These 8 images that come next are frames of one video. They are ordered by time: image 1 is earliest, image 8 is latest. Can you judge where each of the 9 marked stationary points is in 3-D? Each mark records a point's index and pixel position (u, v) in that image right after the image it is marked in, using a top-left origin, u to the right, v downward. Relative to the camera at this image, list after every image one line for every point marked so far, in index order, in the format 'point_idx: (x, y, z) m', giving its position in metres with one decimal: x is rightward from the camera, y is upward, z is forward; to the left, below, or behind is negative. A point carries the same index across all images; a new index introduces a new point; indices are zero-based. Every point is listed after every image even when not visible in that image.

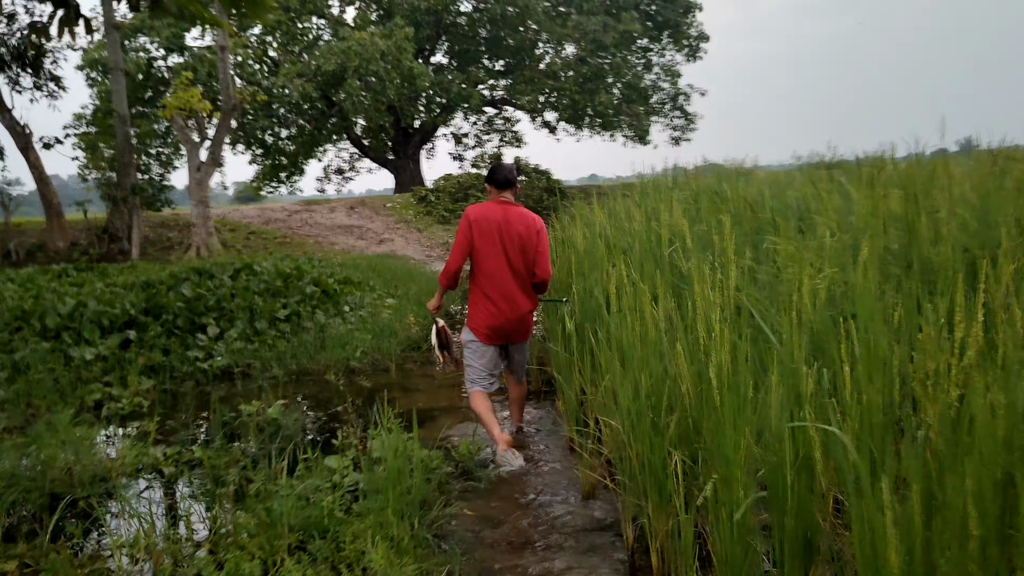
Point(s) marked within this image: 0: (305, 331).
0: (-1.7, -0.4, +6.9) m
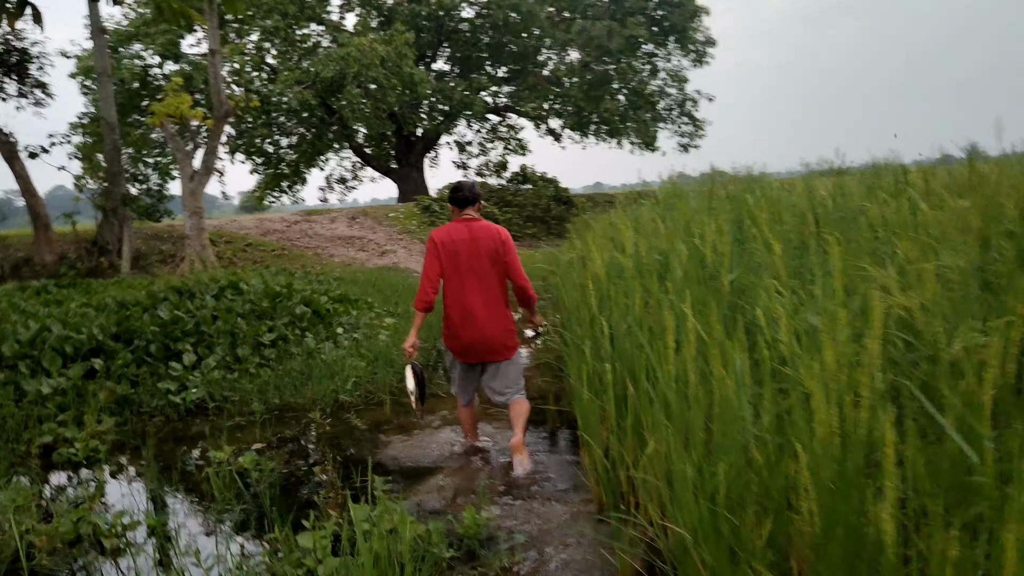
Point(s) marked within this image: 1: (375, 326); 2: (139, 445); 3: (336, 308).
0: (-1.6, -0.5, +6.2) m
1: (-1.2, -0.4, +7.6) m
2: (-2.1, -0.9, +4.9) m
3: (-1.6, -0.2, +7.8) m
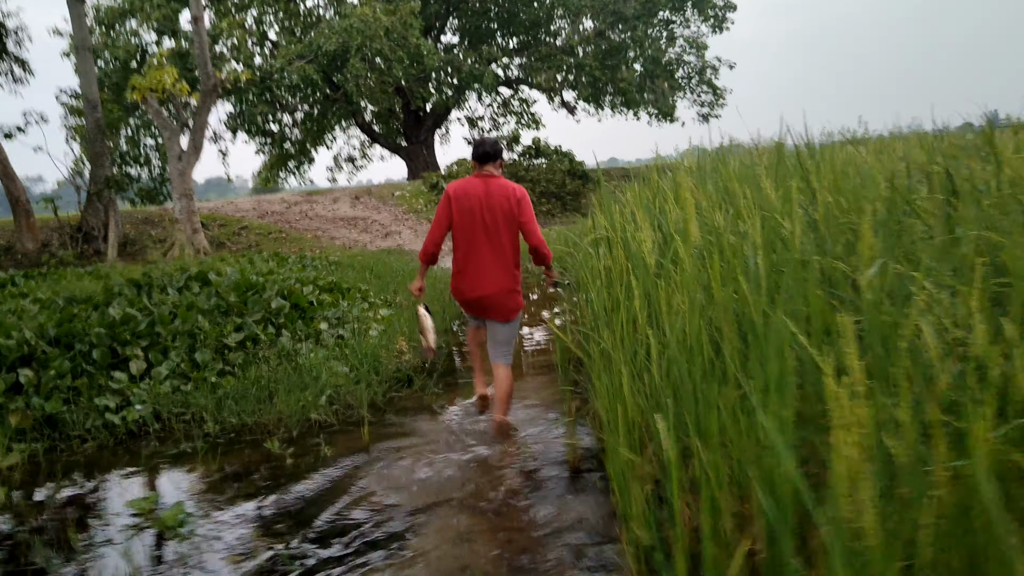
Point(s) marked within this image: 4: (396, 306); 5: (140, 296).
0: (-1.5, -0.5, +5.2) m
1: (-1.1, -0.3, +6.6) m
2: (-2.1, -0.9, +3.9) m
3: (-1.5, -0.1, +6.9) m
4: (-1.0, -0.2, +7.6) m
5: (-2.6, -0.1, +5.9) m
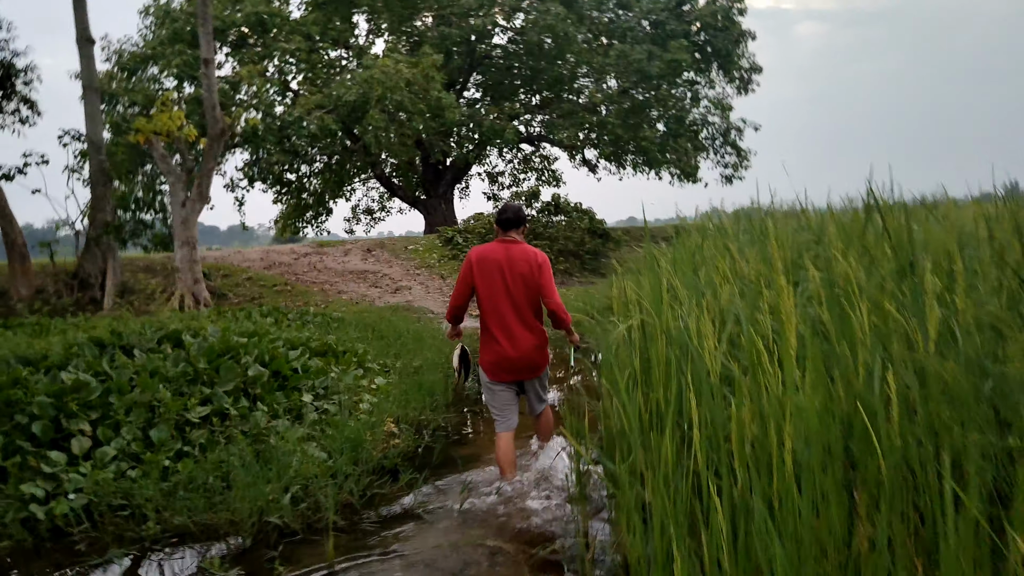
0: (-1.5, -0.8, +4.5) m
1: (-1.1, -0.7, +5.9) m
2: (-2.1, -1.1, +3.2) m
3: (-1.5, -0.5, +6.1) m
4: (-1.0, -0.7, +6.9) m
5: (-2.5, -0.4, +5.2) m
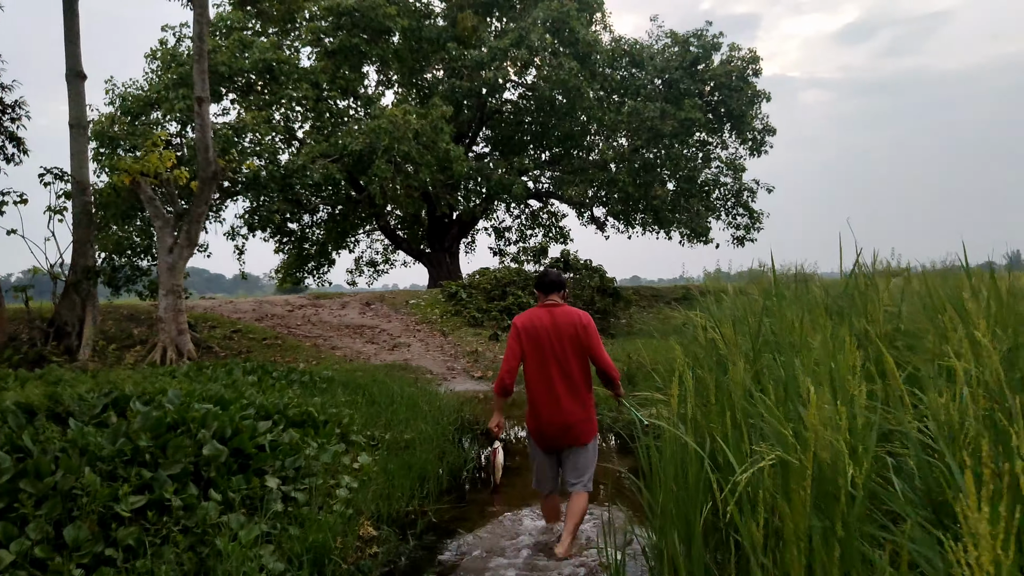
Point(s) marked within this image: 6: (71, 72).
0: (-1.5, -1.1, +3.6) m
1: (-1.0, -1.1, +5.0) m
2: (-2.1, -1.3, +2.3) m
3: (-1.4, -0.9, +5.3) m
4: (-0.9, -1.1, +6.0) m
5: (-2.5, -0.7, +4.4) m
6: (-6.1, +3.0, +11.8) m
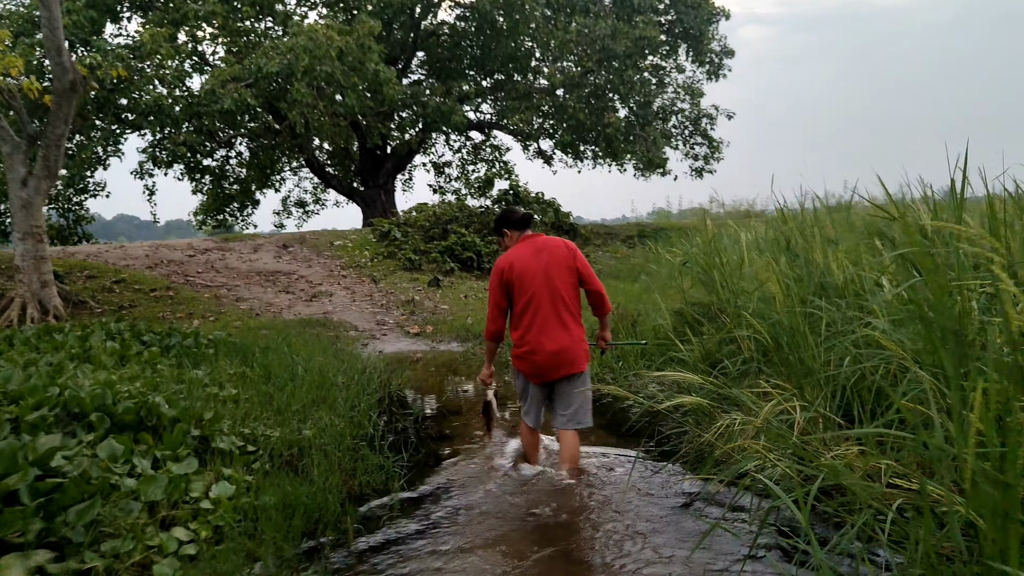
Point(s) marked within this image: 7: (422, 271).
0: (-1.5, -0.9, +1.5) m
1: (-1.2, -0.8, +2.9) m
2: (-2.0, -1.2, +0.2) m
3: (-1.6, -0.6, +3.2) m
4: (-1.2, -0.8, +4.0) m
5: (-2.6, -0.5, +2.2) m
6: (-6.8, +3.6, +9.1) m
7: (-1.4, +0.3, +13.3) m
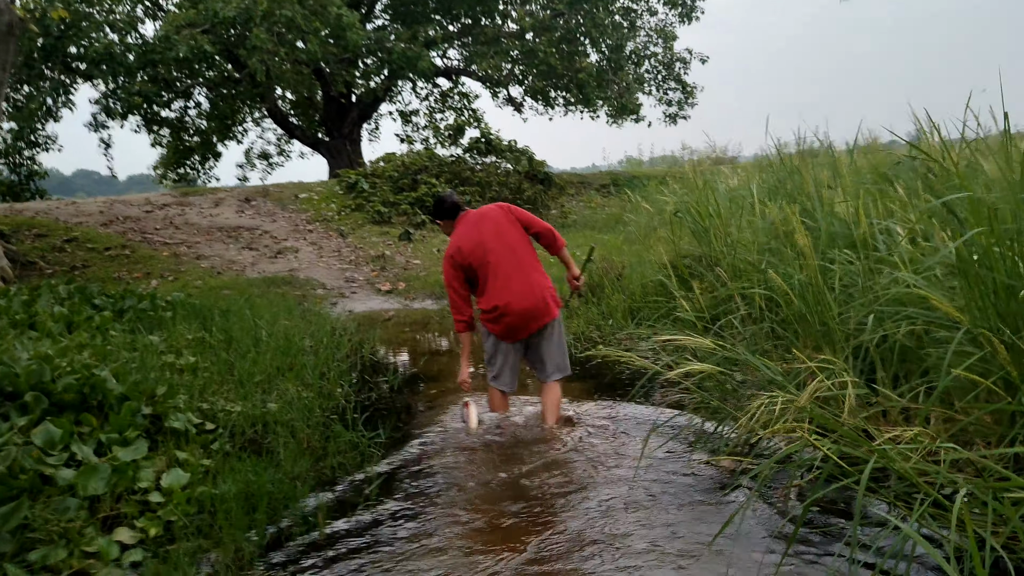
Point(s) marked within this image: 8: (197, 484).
0: (-1.5, -0.9, +1.1) m
1: (-1.2, -0.7, +2.5) m
2: (-1.9, -1.3, -0.2) m
3: (-1.6, -0.5, +2.8) m
4: (-1.2, -0.6, +3.6) m
5: (-2.6, -0.5, +1.8) m
6: (-7.1, +3.9, +8.3) m
7: (-1.8, +1.0, +12.8) m
8: (-1.1, -0.7, +3.0) m
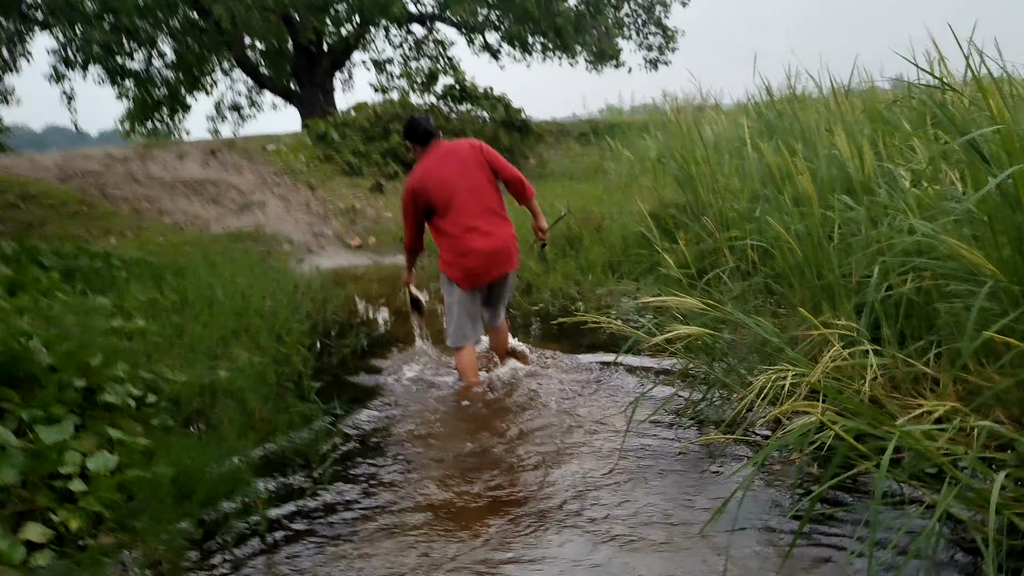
0: (-1.6, -0.9, +0.8) m
1: (-1.3, -0.6, +2.2) m
2: (-2.0, -1.4, -0.5) m
3: (-1.7, -0.4, +2.4) m
4: (-1.3, -0.5, +3.2) m
5: (-2.7, -0.5, +1.4) m
6: (-7.3, +4.2, +7.6) m
7: (-2.1, +1.6, +12.4) m
8: (-1.2, -0.6, +2.7) m
